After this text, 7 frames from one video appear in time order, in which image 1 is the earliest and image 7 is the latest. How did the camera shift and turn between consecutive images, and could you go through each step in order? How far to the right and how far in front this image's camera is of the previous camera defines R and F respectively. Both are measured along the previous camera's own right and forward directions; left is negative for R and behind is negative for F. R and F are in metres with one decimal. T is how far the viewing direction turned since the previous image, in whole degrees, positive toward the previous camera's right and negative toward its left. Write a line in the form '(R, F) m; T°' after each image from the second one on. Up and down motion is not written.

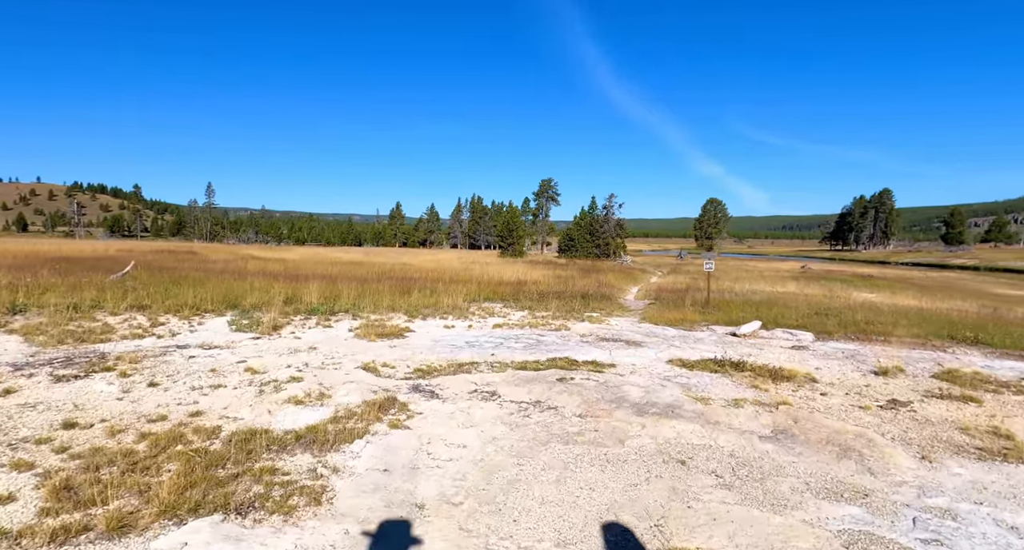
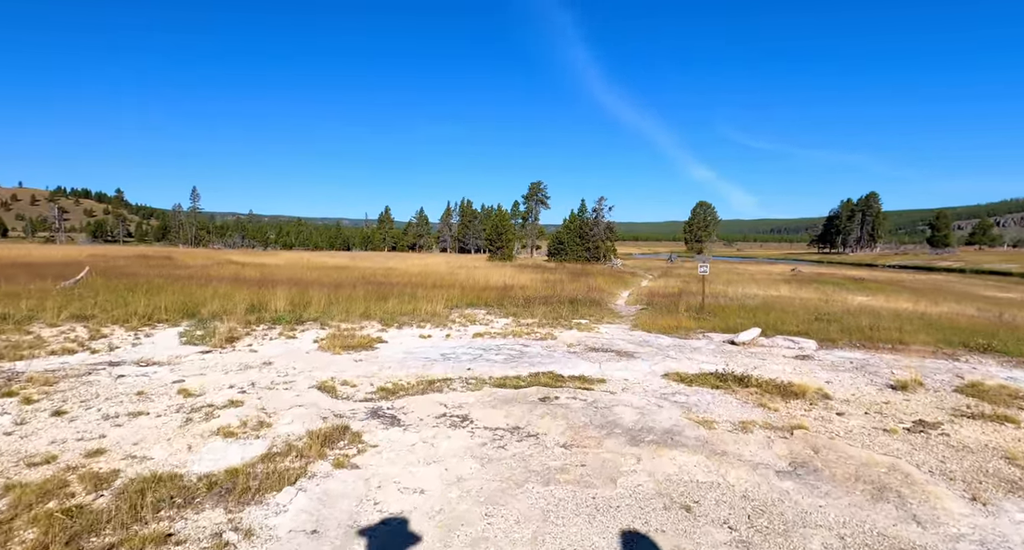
(+0.2, +1.0) m; +1°
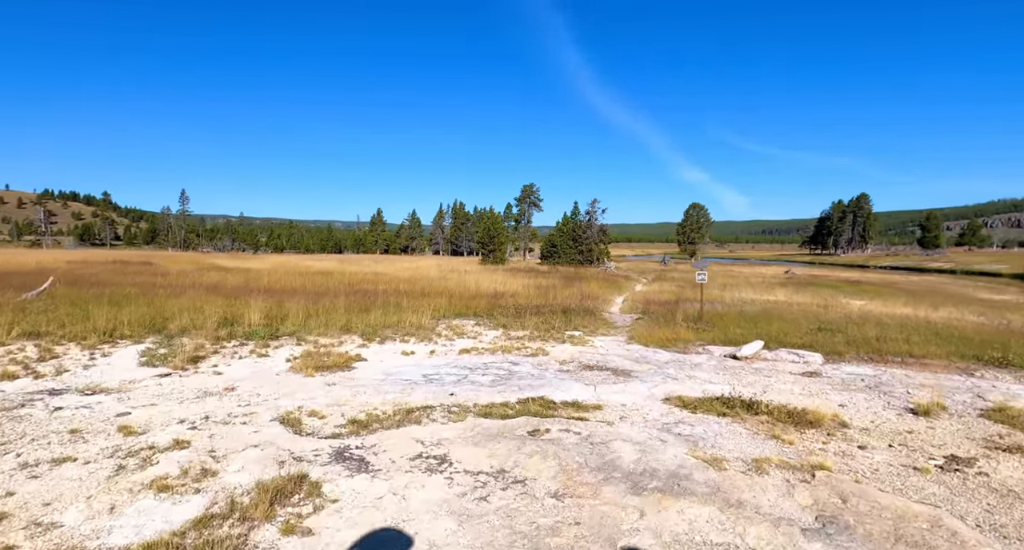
(+0.1, +0.8) m; +1°
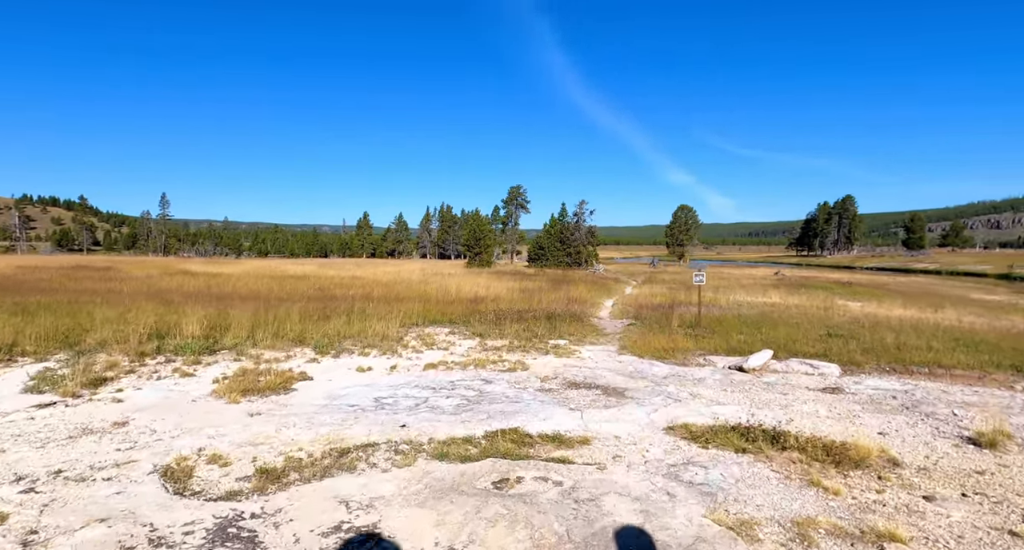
(+0.3, +1.6) m; +1°
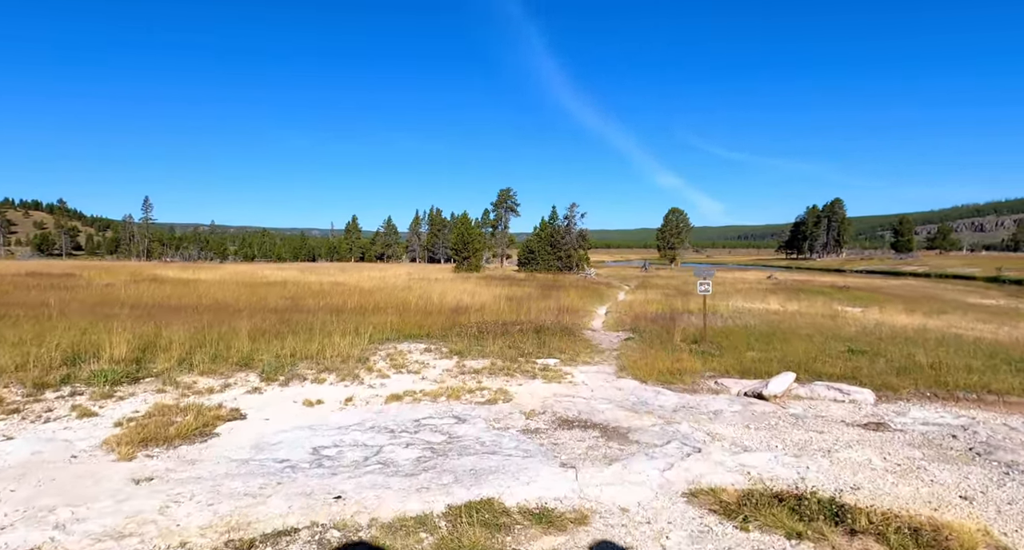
(+0.2, +1.7) m; +1°
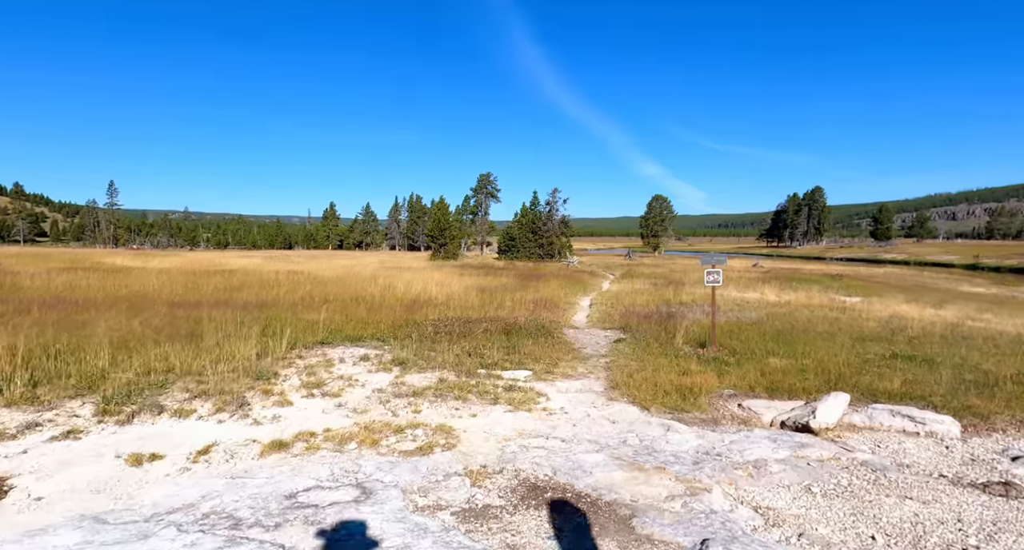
(+0.4, +2.9) m; +2°
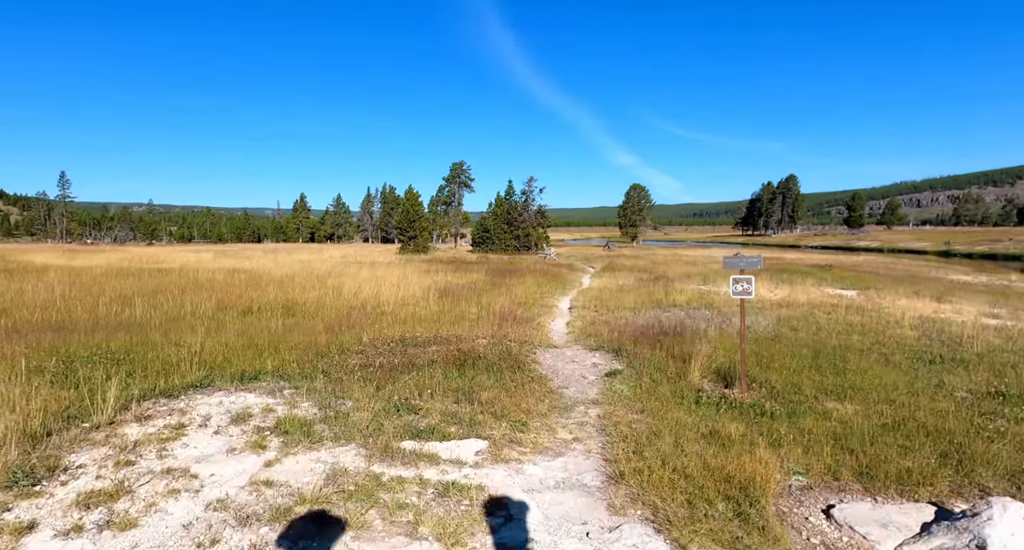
(+0.4, +3.4) m; +2°
